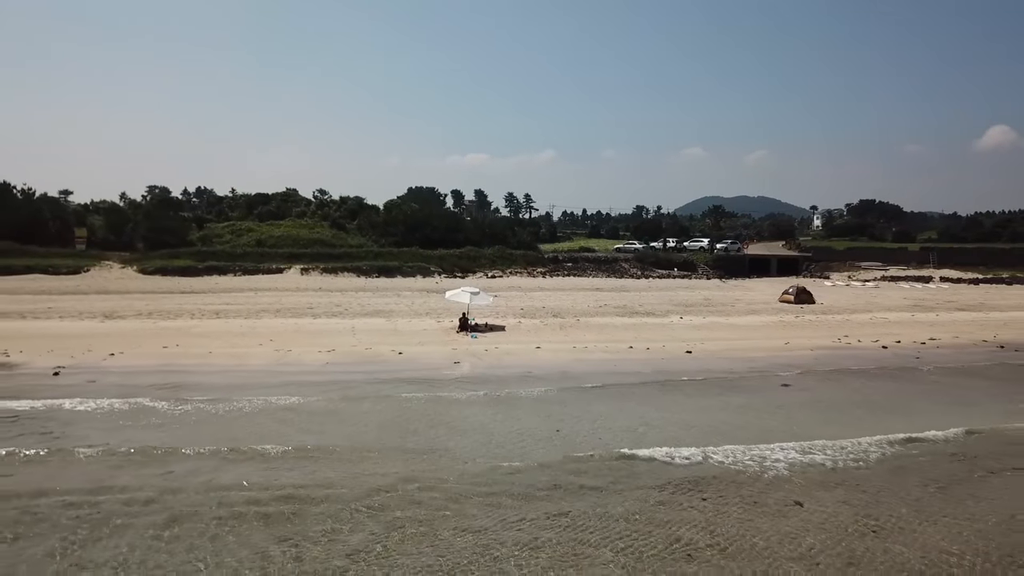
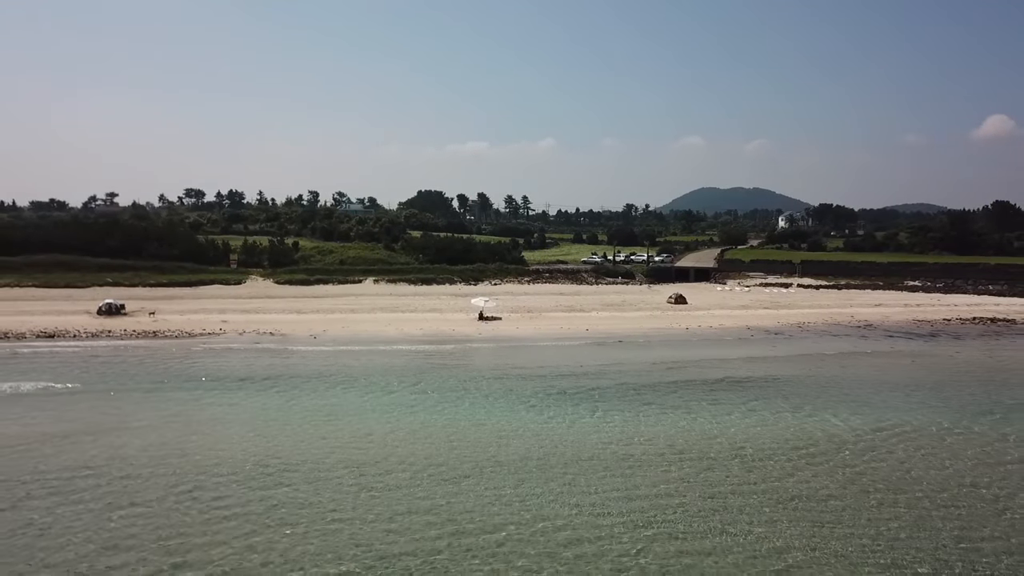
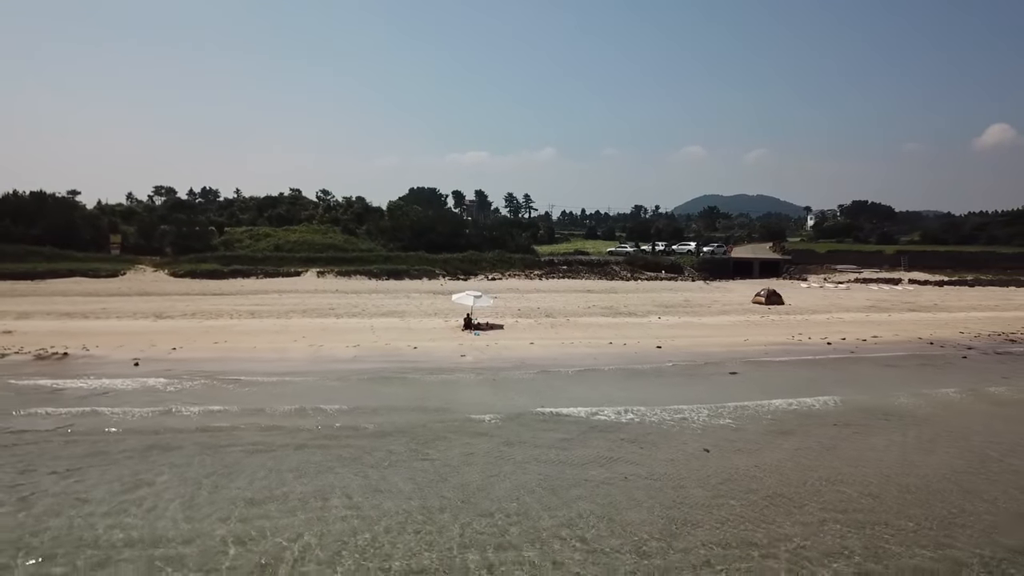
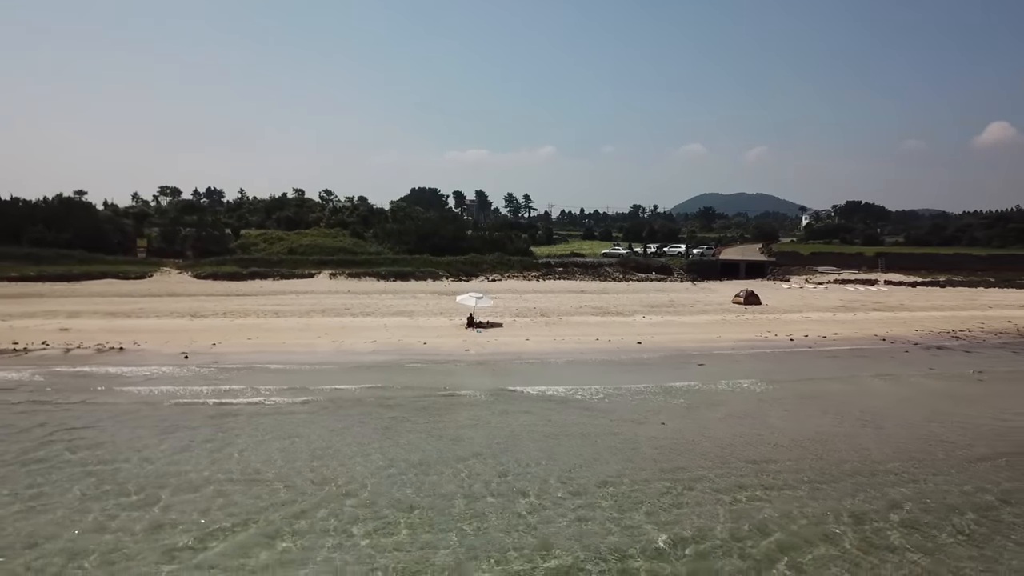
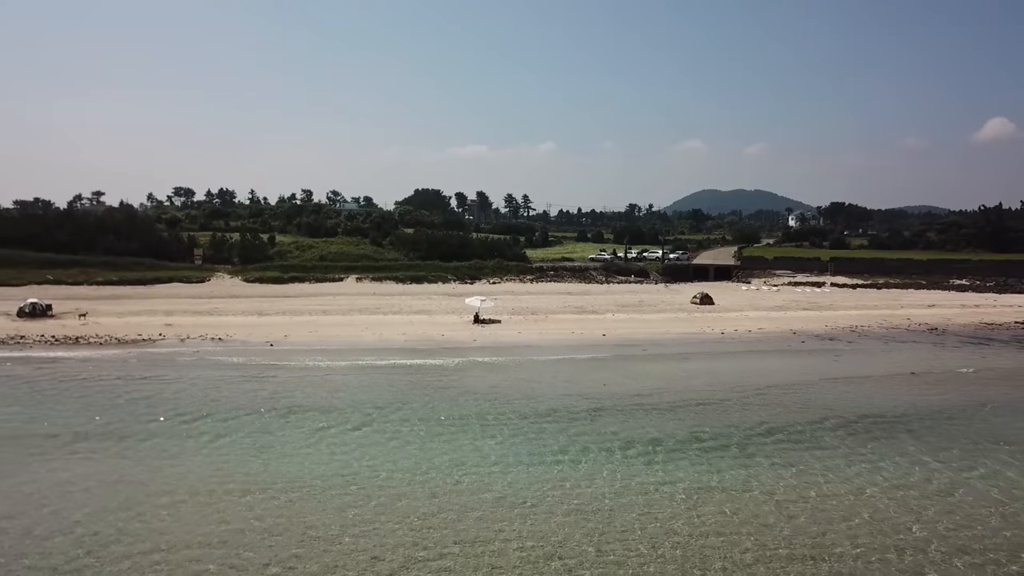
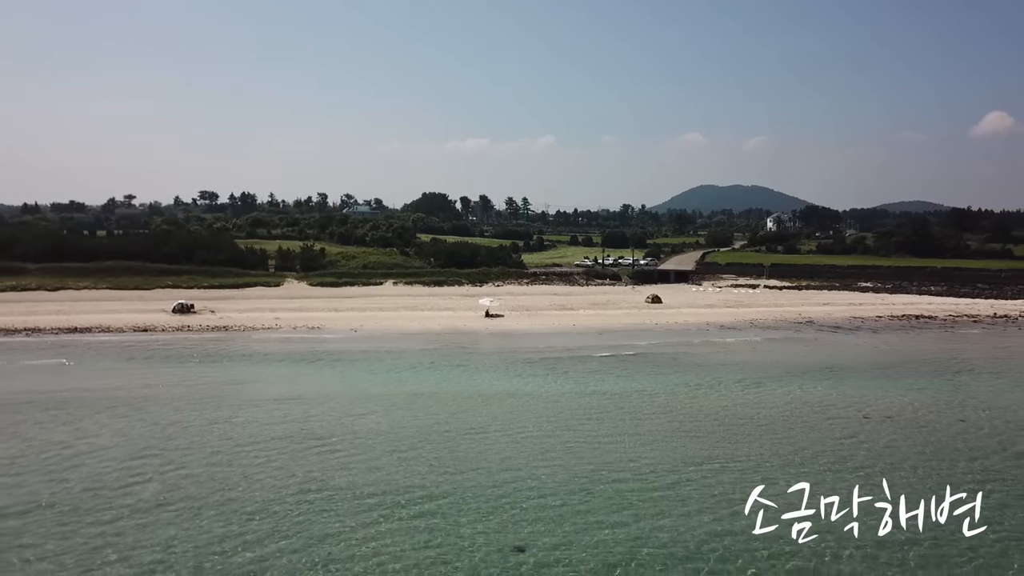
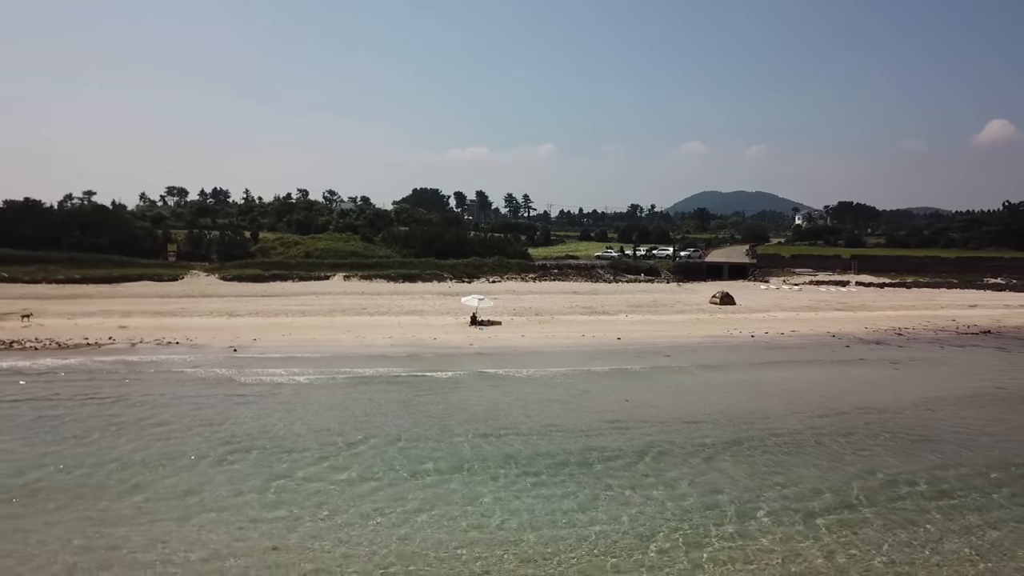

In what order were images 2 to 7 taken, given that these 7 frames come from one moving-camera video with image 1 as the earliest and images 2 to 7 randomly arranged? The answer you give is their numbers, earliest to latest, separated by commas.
3, 4, 7, 5, 2, 6
